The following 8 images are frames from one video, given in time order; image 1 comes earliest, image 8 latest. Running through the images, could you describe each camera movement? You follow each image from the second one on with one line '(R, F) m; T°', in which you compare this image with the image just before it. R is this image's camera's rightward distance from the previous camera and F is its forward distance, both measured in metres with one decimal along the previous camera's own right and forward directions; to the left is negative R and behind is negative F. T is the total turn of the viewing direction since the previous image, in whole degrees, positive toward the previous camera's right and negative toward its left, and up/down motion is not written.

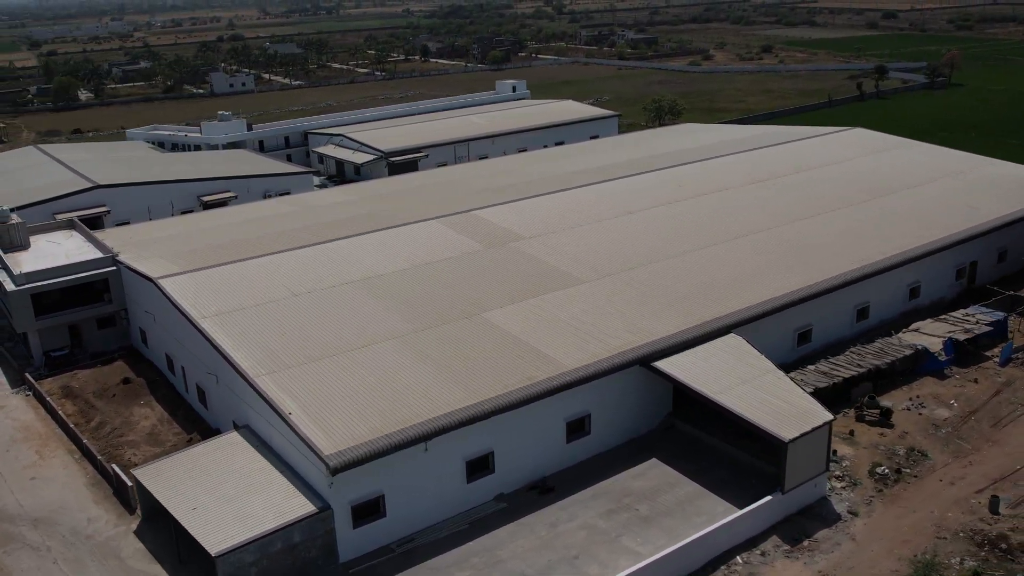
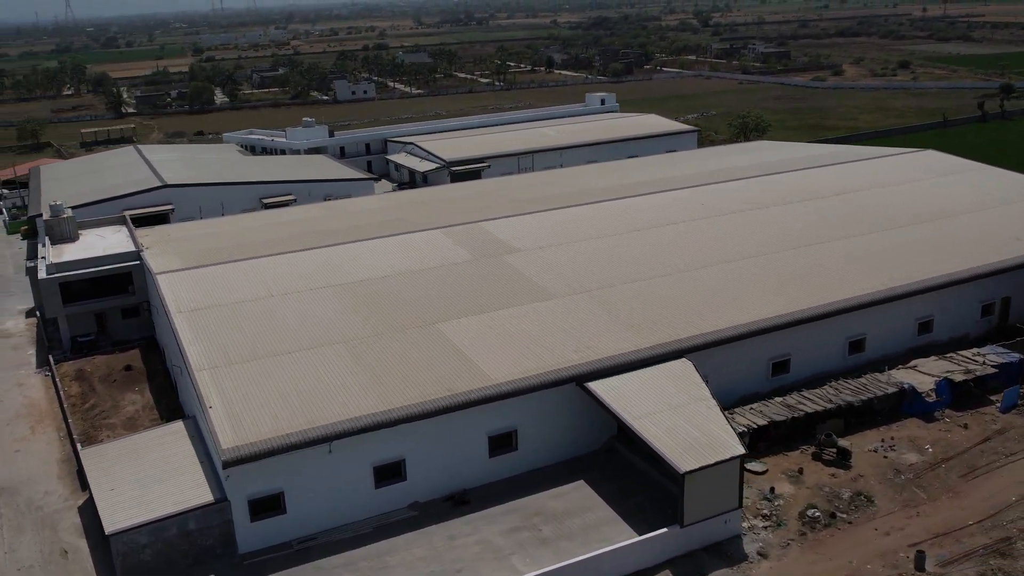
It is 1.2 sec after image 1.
(+3.4, +0.2) m; -10°
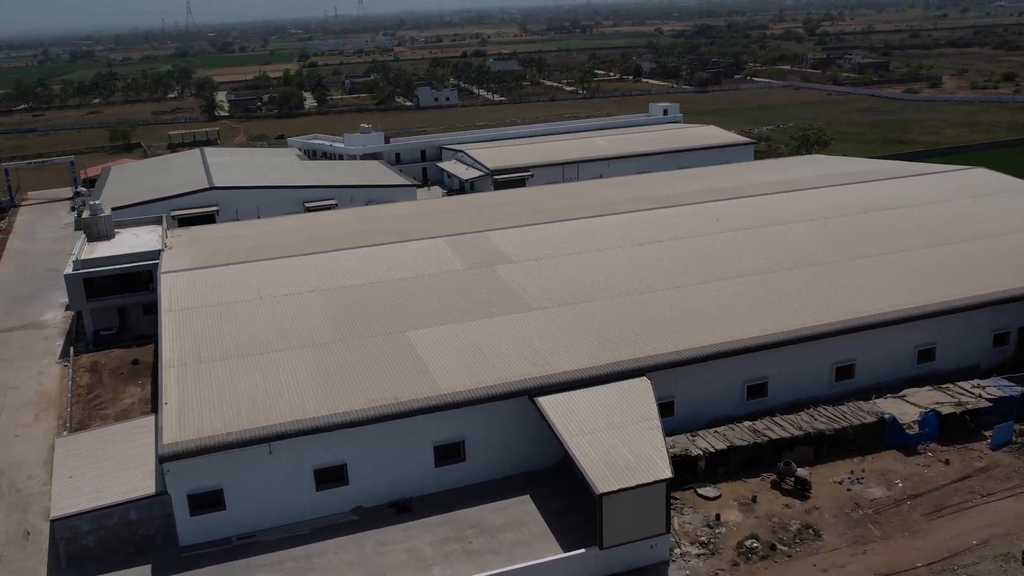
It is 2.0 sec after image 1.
(+2.4, +0.1) m; -7°
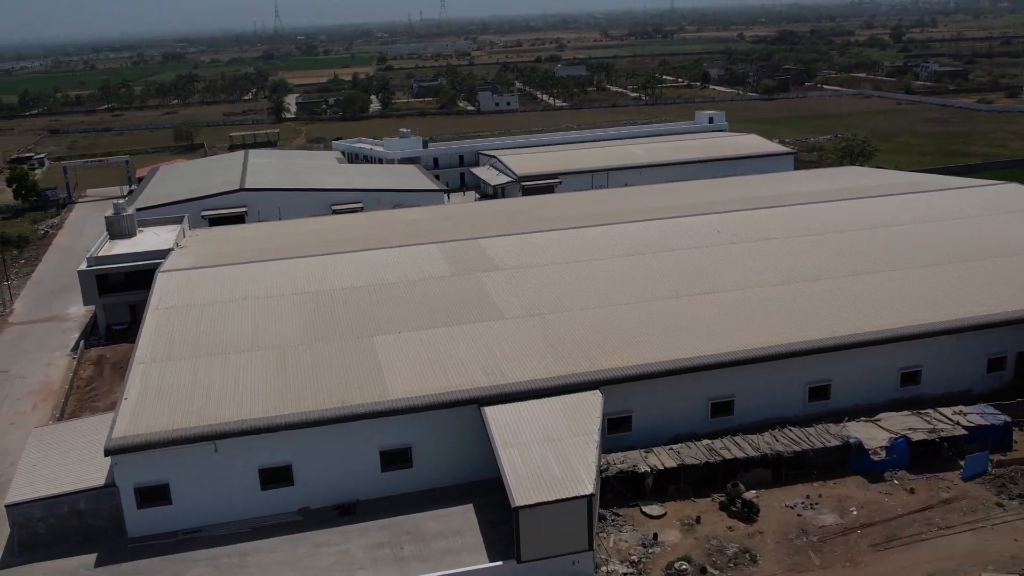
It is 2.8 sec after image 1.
(+2.1, +0.1) m; -5°
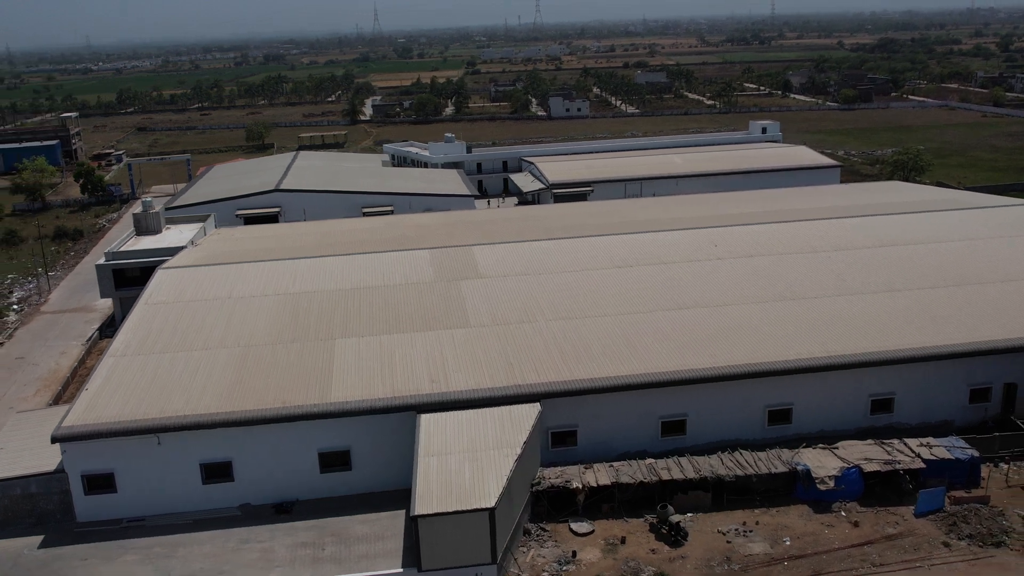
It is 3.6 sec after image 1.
(+2.5, +0.1) m; -6°
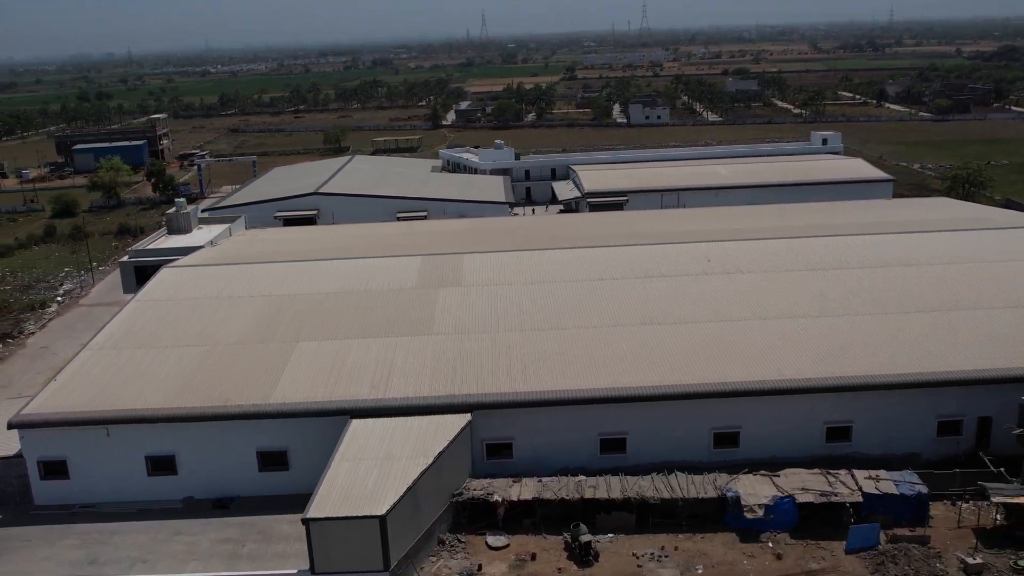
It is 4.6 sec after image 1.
(+2.8, +0.2) m; -7°
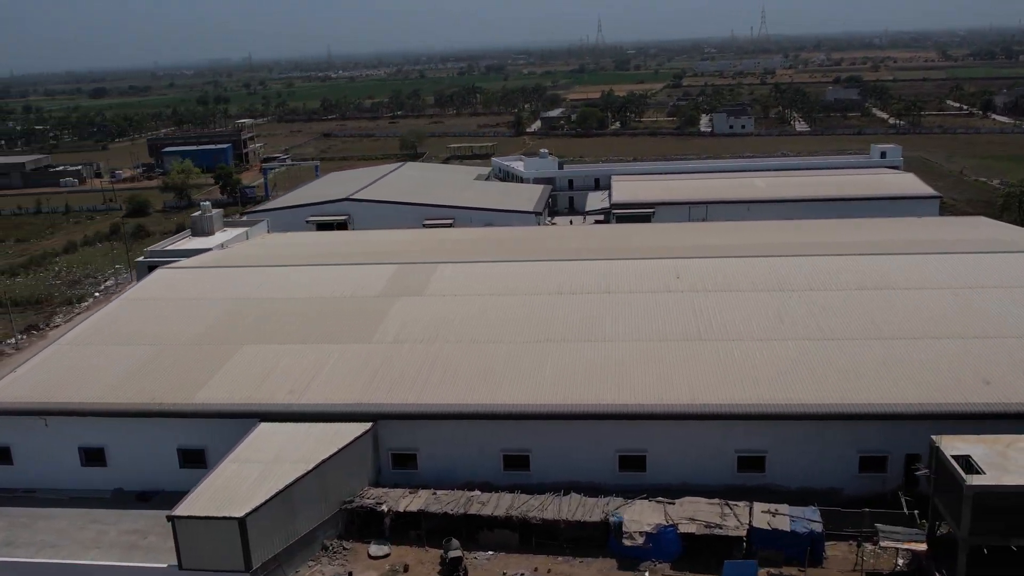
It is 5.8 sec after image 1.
(+3.5, +0.2) m; -8°
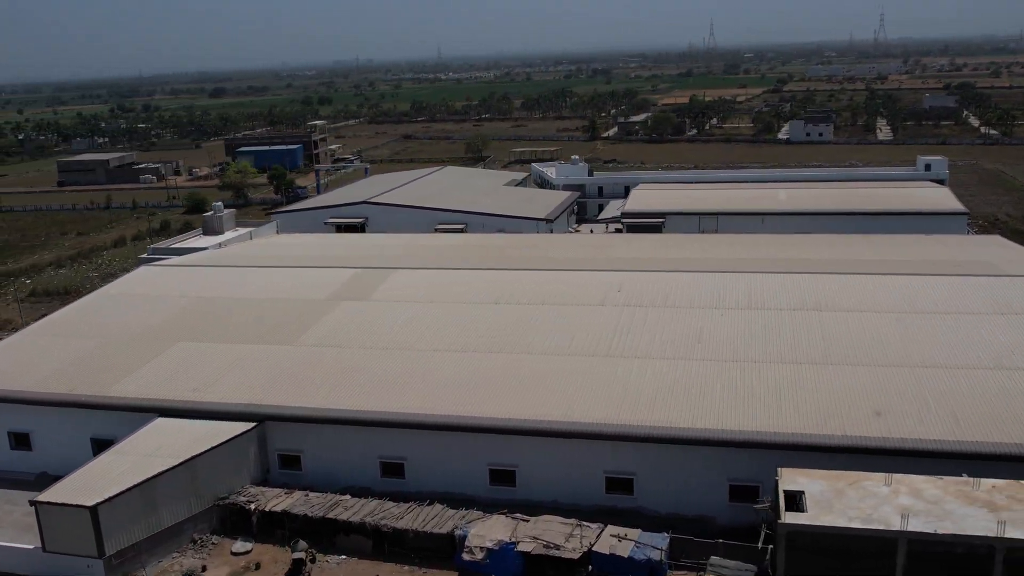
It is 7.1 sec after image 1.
(+3.9, +0.2) m; -8°
